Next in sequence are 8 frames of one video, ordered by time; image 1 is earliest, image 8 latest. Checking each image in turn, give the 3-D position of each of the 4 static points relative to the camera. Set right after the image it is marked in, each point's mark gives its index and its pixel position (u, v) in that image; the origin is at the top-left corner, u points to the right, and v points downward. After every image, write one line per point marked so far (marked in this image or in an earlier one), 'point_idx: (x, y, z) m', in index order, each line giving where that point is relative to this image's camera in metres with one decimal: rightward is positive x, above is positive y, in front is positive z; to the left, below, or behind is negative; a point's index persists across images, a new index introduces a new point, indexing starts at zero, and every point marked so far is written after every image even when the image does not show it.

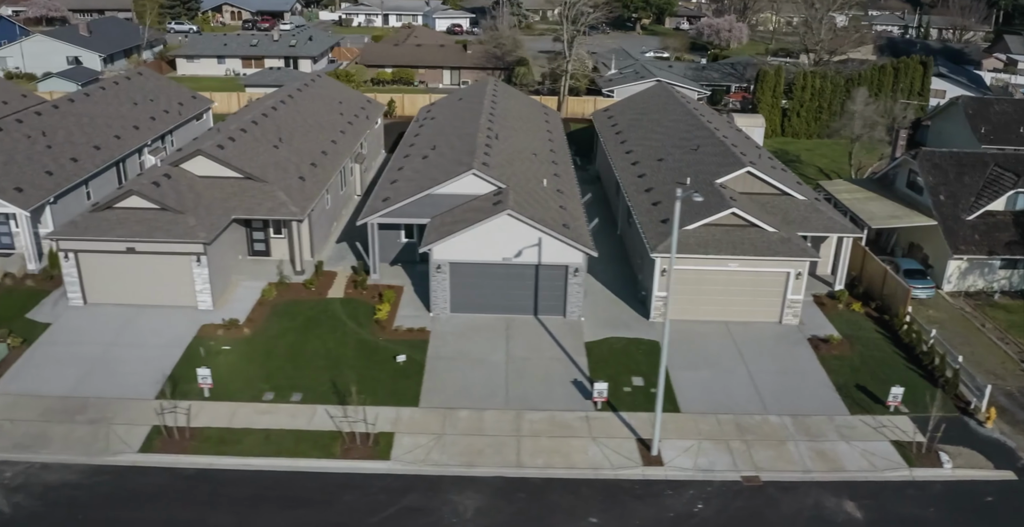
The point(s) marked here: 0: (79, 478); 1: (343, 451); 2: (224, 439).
0: (-10.4, -5.1, +18.4) m
1: (-4.2, -4.7, +19.3) m
2: (-7.3, -4.5, +19.6) m
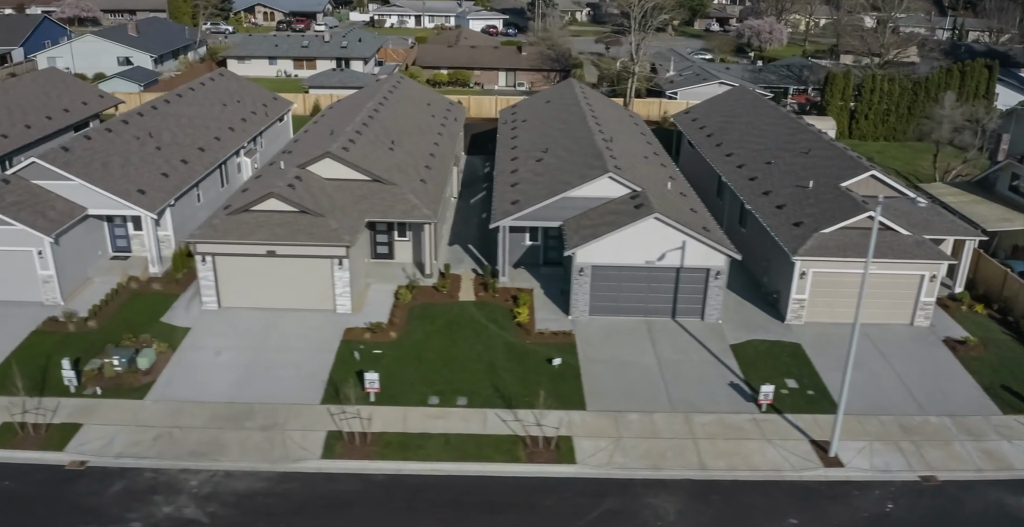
0: (-5.7, -5.2, +18.2) m
1: (+0.4, -4.8, +19.3) m
2: (-2.7, -4.5, +19.5) m
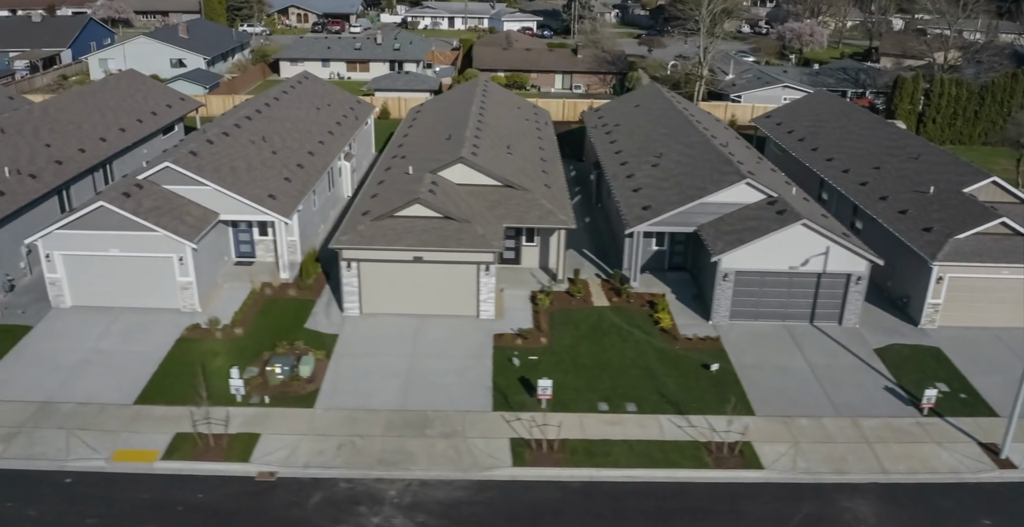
0: (-1.0, -5.4, +18.1) m
1: (+5.1, -4.9, +19.4) m
2: (+2.0, -4.7, +19.5) m
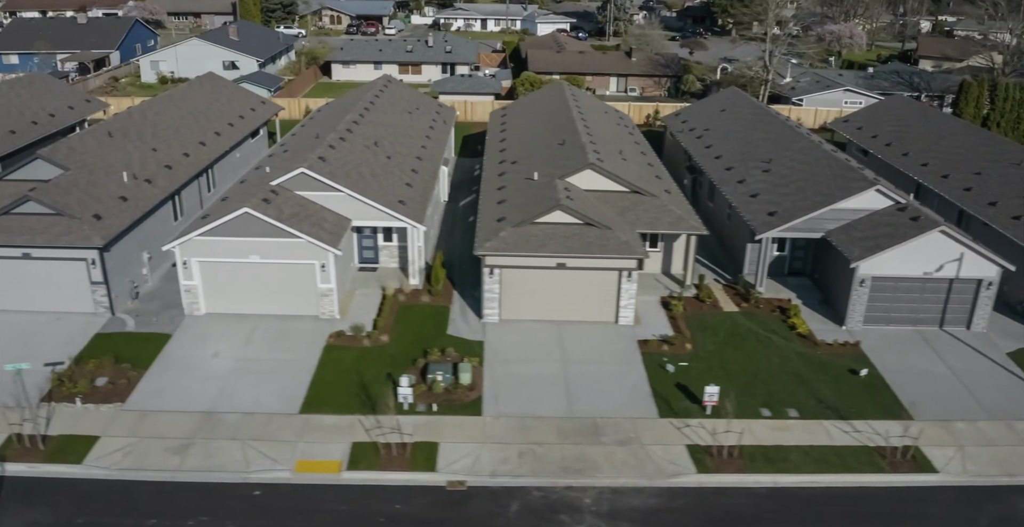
0: (+3.5, -5.6, +18.2) m
1: (+9.6, -5.1, +19.6) m
2: (+6.5, -4.9, +19.6) m
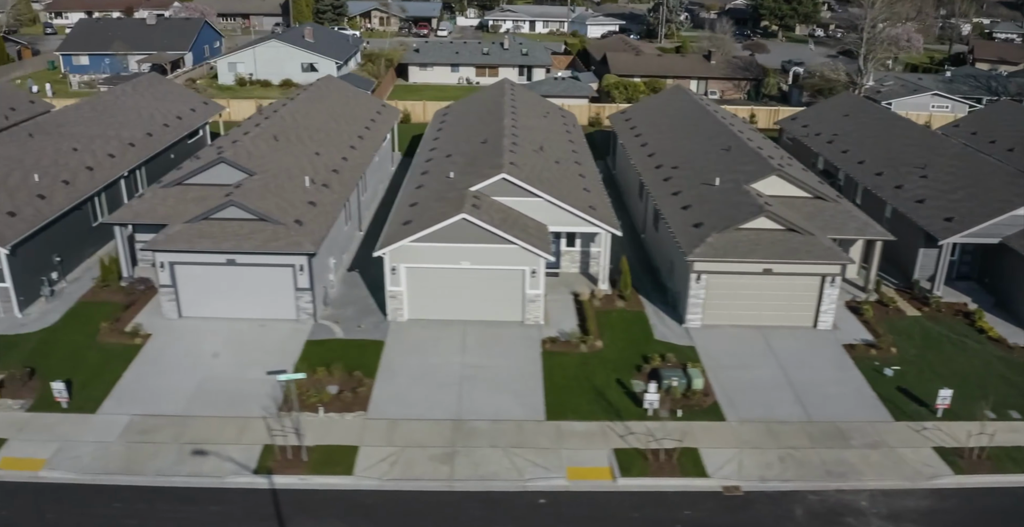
0: (+10.1, -5.8, +18.5) m
1: (+16.2, -5.3, +20.2) m
2: (+13.0, -5.1, +20.1) m
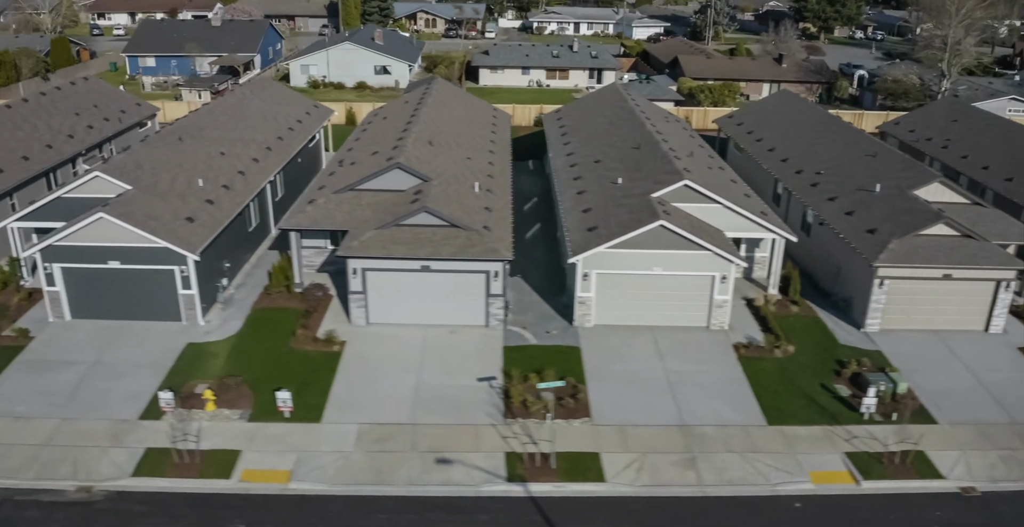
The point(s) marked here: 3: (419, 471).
0: (+16.1, -5.9, +19.1) m
1: (+22.1, -5.4, +21.0) m
2: (+19.0, -5.2, +20.8) m
3: (-2.2, -5.0, +18.7) m
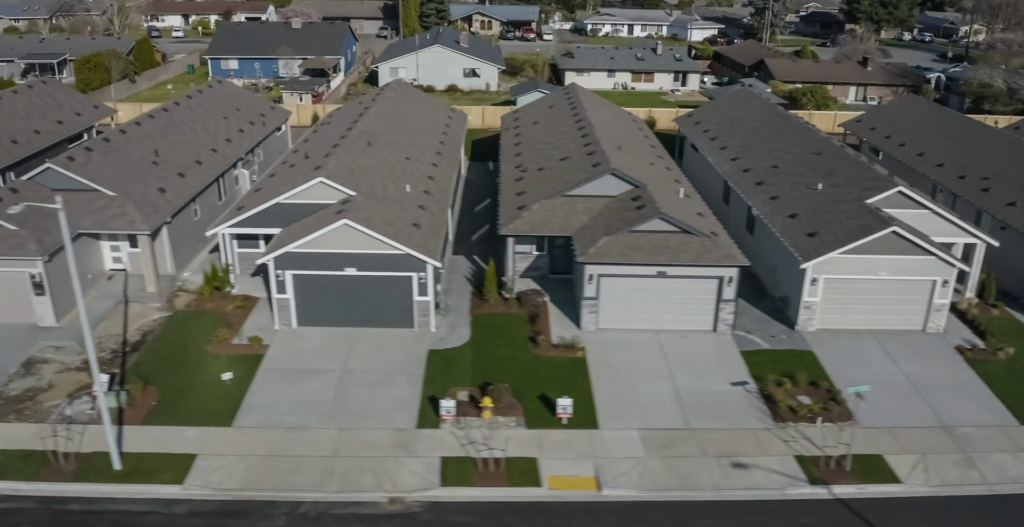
0: (+23.4, -6.0, +20.1) m
1: (+29.3, -5.4, +22.2) m
2: (+26.2, -5.3, +21.9) m
3: (+5.1, -5.2, +18.9) m
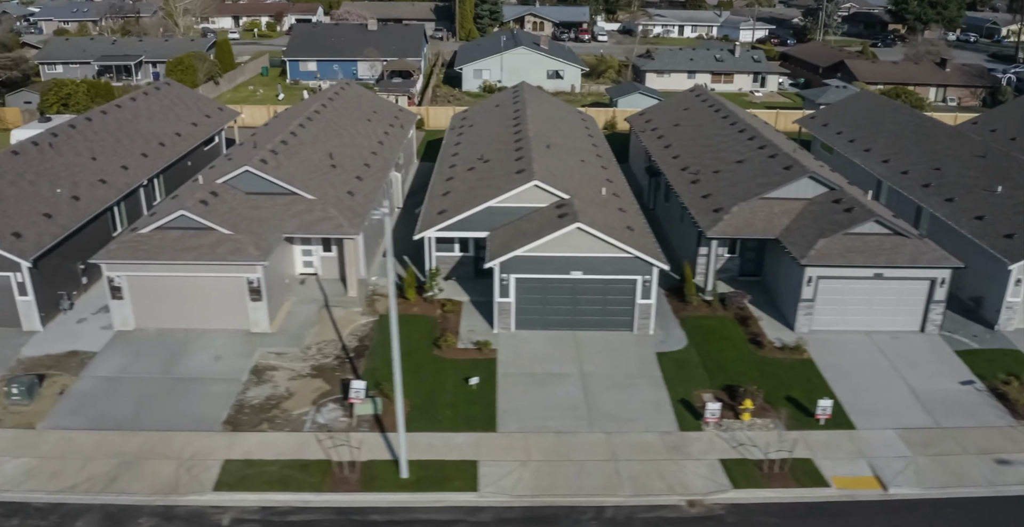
0: (+30.3, -5.9, +21.2) m
1: (+36.1, -5.3, +23.6) m
2: (+33.0, -5.2, +23.1) m
3: (+12.0, -5.2, +19.4) m
